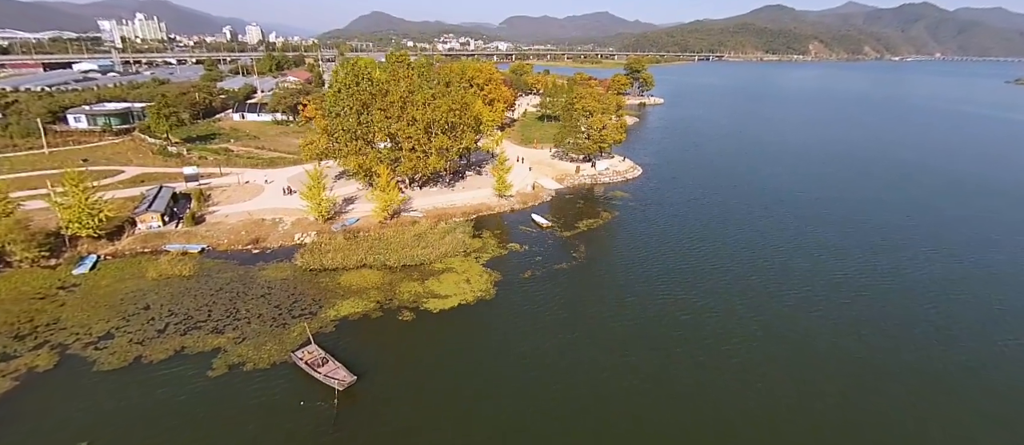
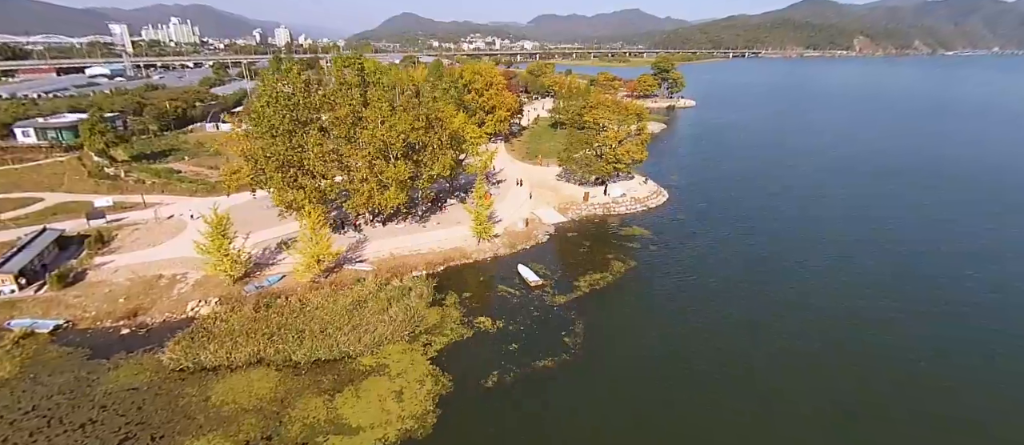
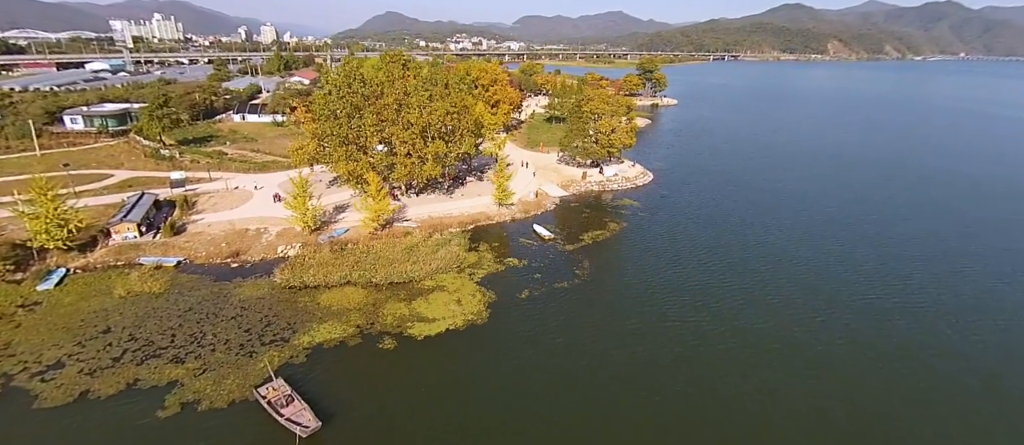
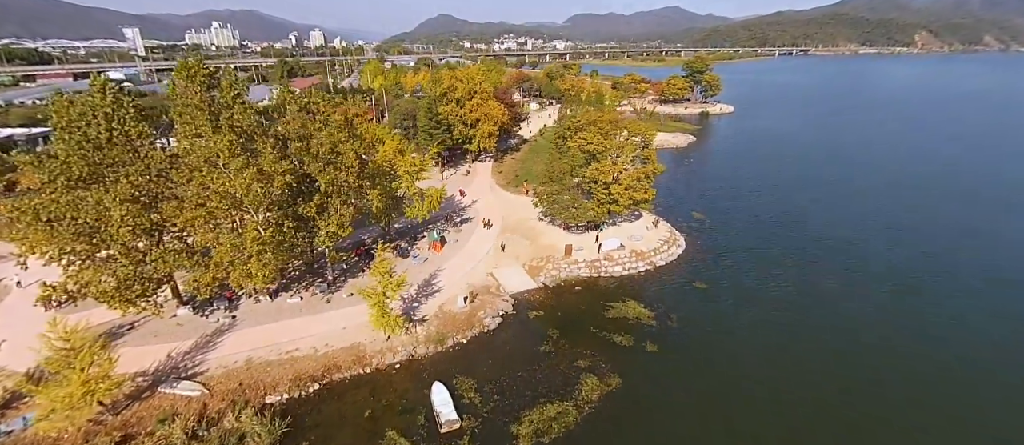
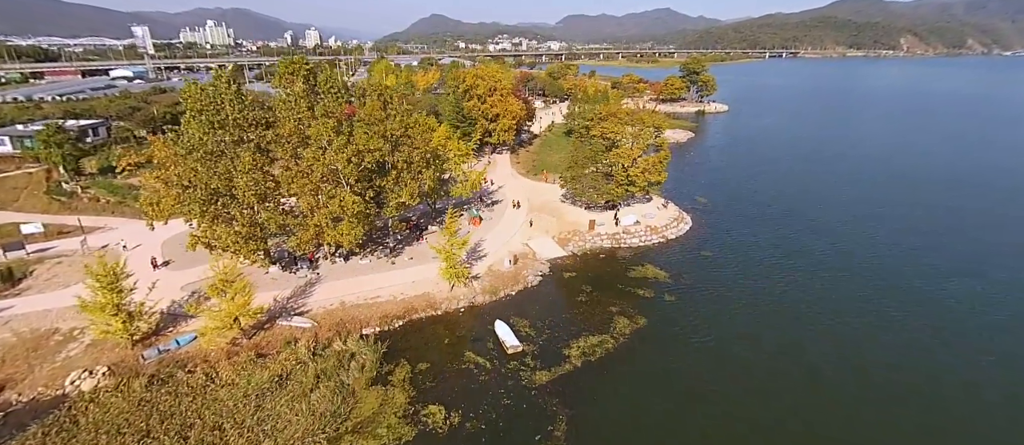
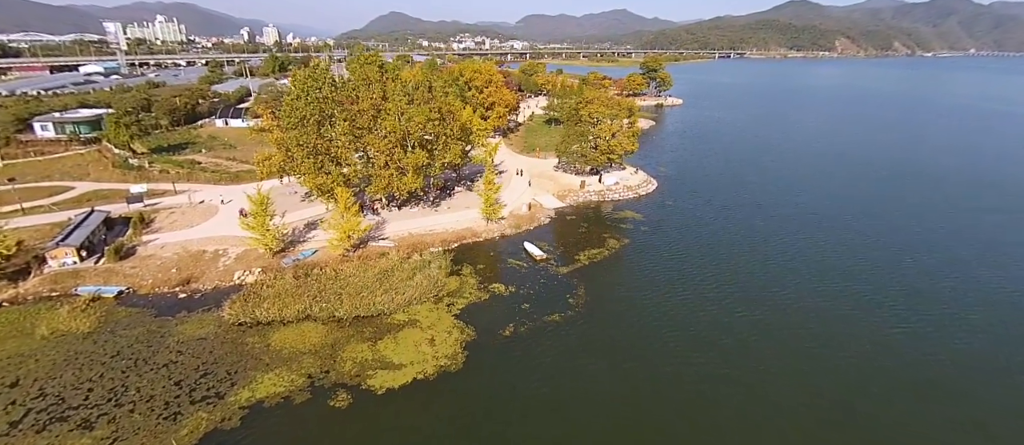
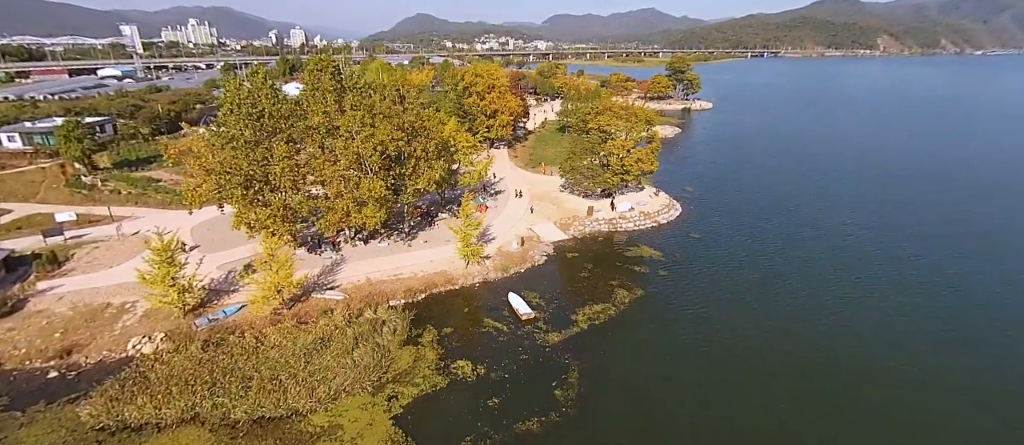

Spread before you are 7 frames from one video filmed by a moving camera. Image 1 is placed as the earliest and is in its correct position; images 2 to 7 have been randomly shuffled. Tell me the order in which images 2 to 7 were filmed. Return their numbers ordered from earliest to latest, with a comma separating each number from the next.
3, 6, 2, 7, 5, 4
